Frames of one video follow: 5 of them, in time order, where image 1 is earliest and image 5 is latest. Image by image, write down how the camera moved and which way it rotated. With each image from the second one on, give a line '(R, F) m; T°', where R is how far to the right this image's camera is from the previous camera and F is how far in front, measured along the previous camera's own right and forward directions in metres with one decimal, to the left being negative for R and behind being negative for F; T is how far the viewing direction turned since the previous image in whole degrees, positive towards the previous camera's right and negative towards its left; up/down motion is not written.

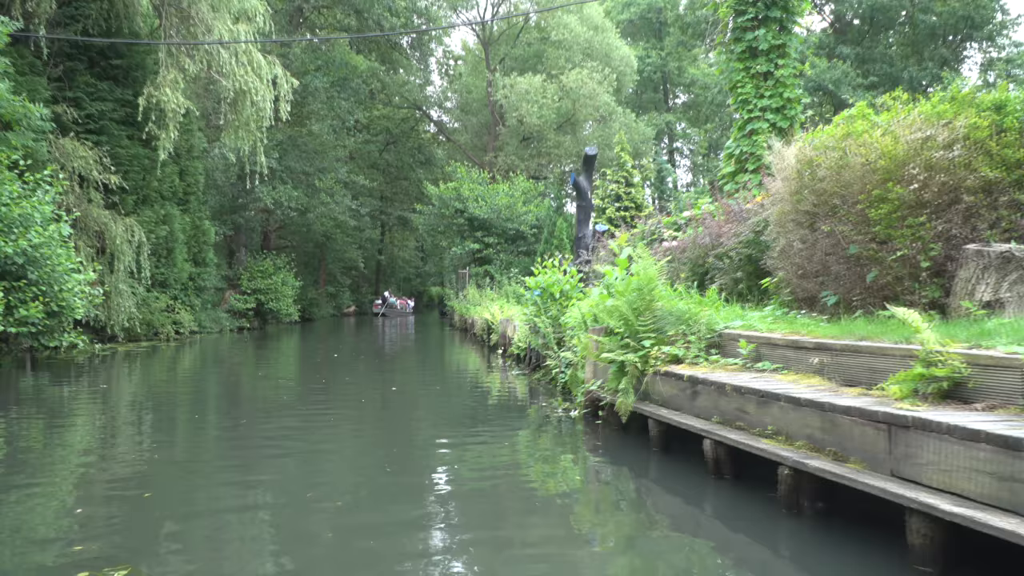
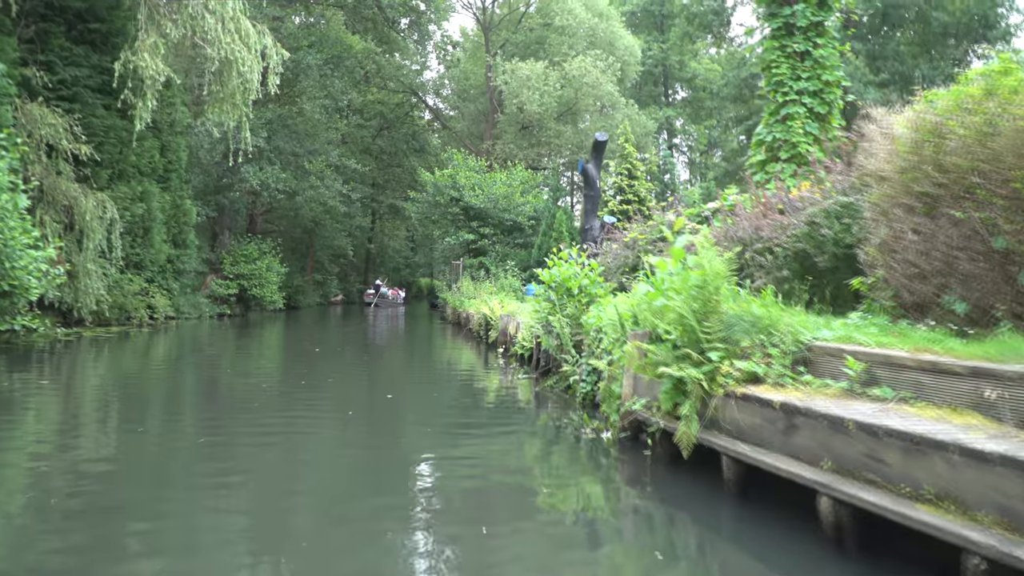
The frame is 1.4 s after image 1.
(-0.1, +0.9) m; +1°
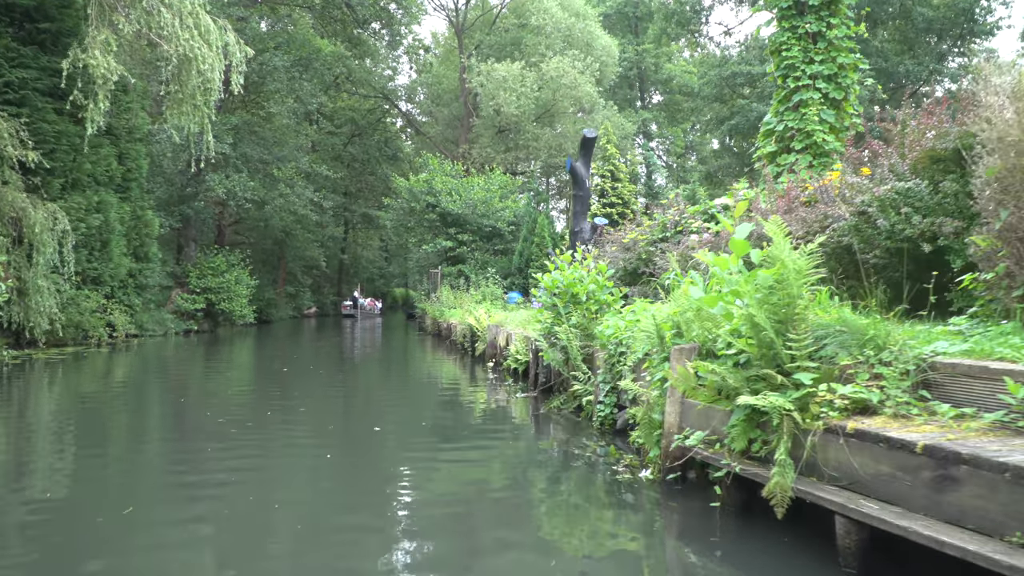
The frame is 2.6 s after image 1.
(-0.1, +0.8) m; +2°
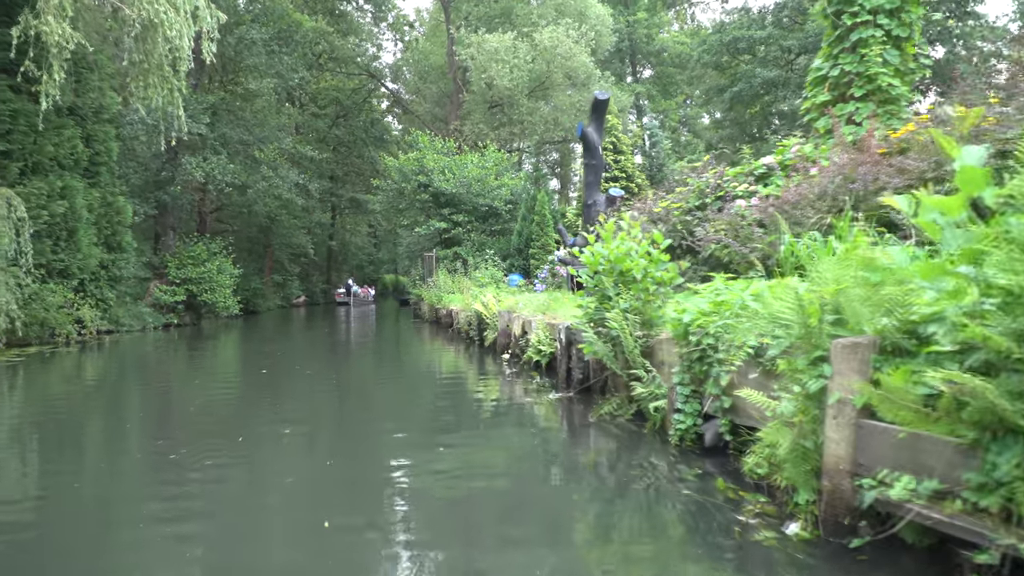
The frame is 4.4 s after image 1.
(-0.2, +1.1) m; +1°
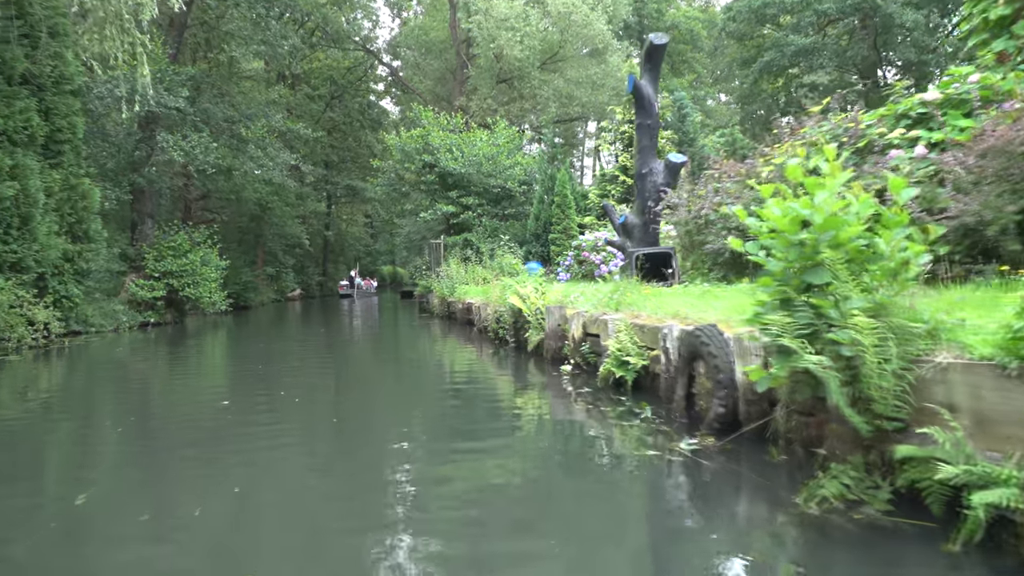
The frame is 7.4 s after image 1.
(-0.4, +1.8) m; 0°
